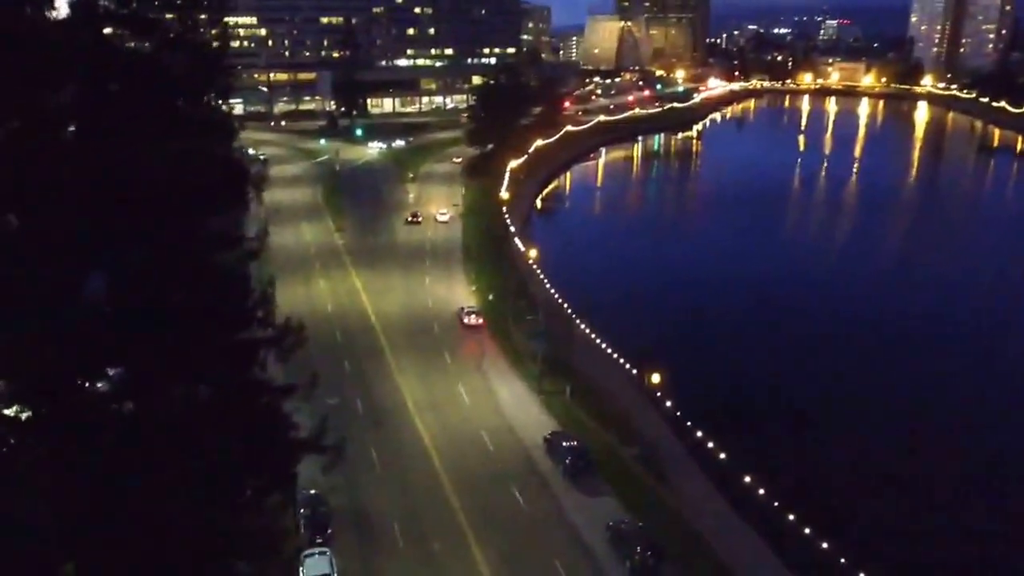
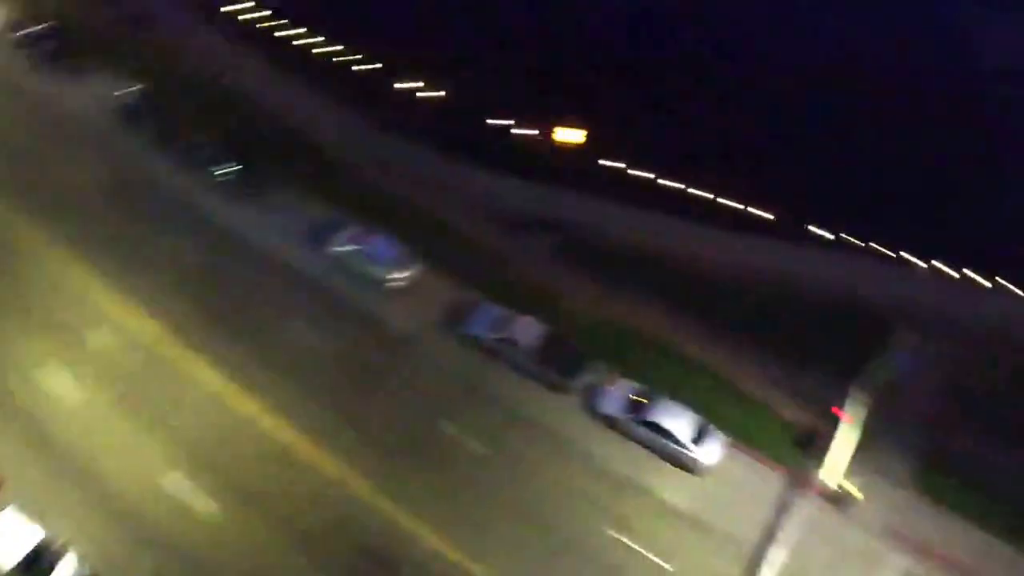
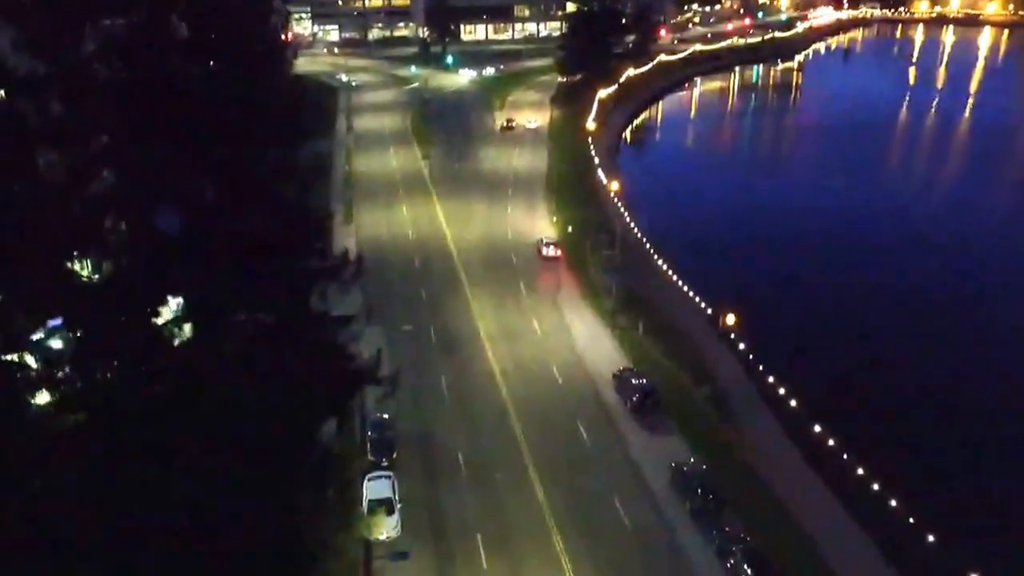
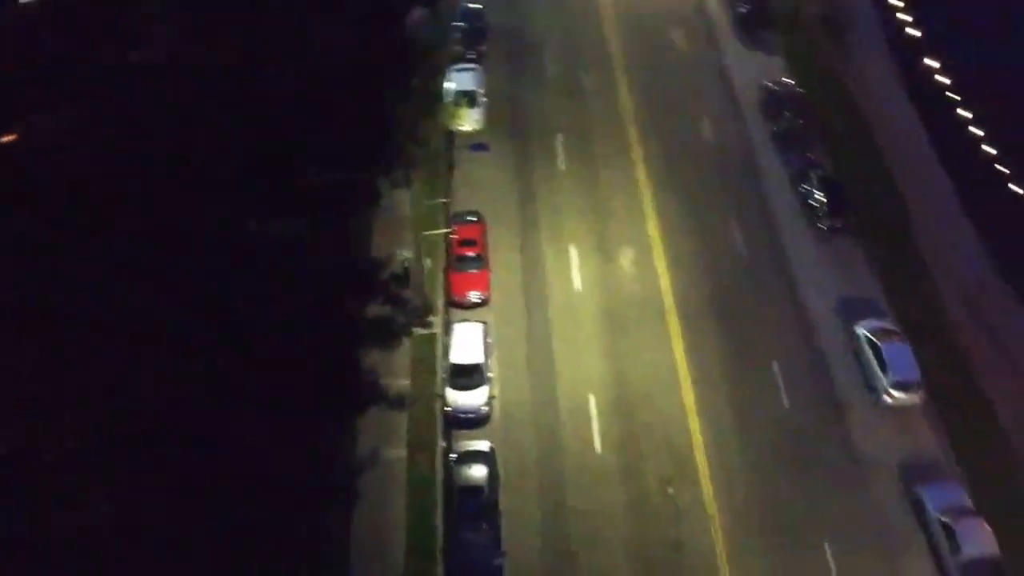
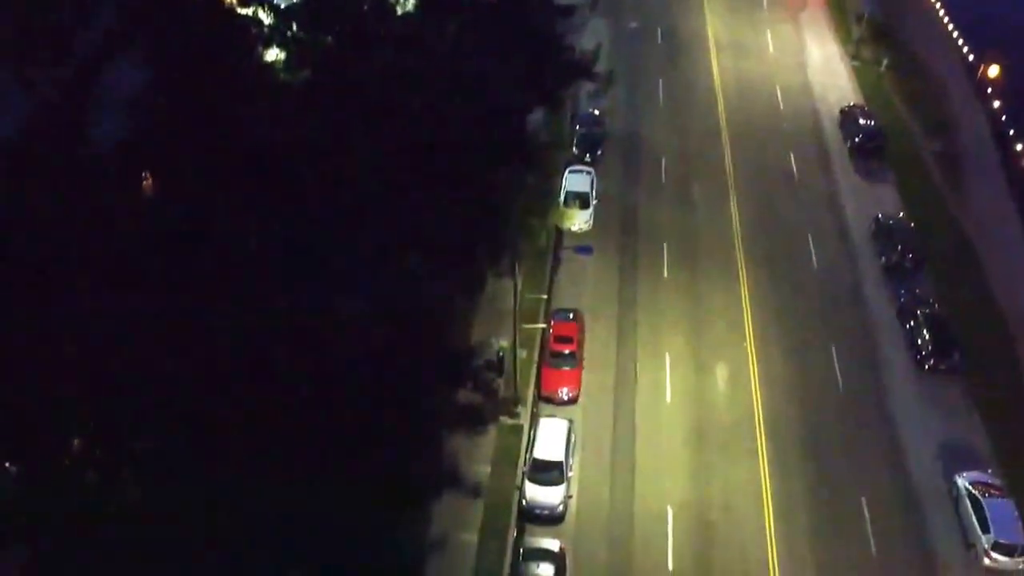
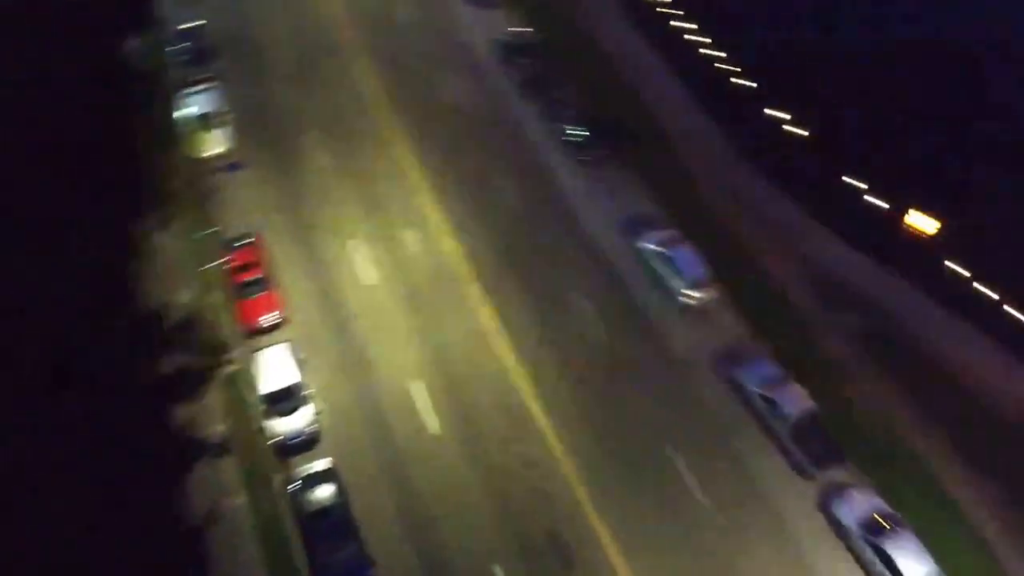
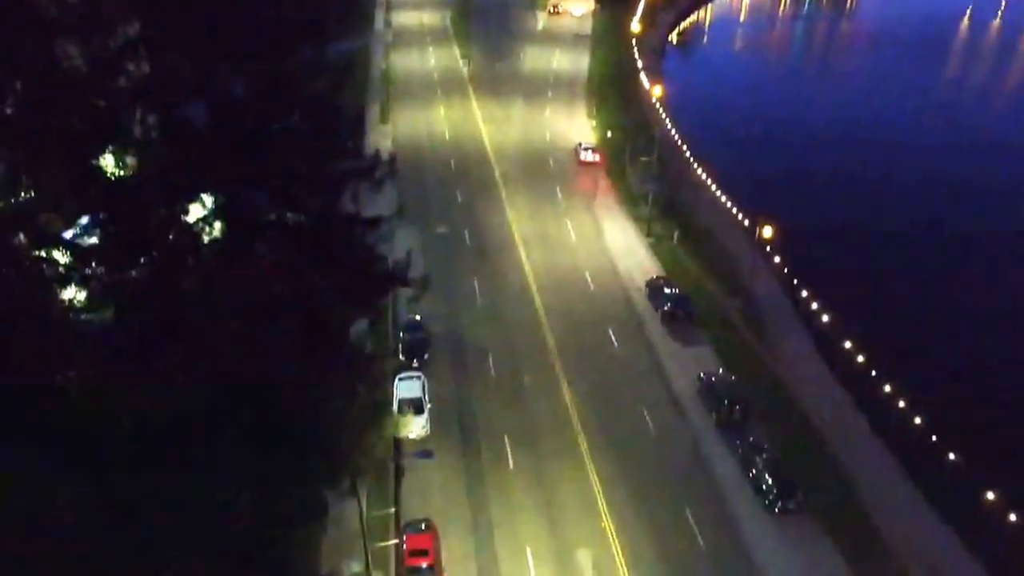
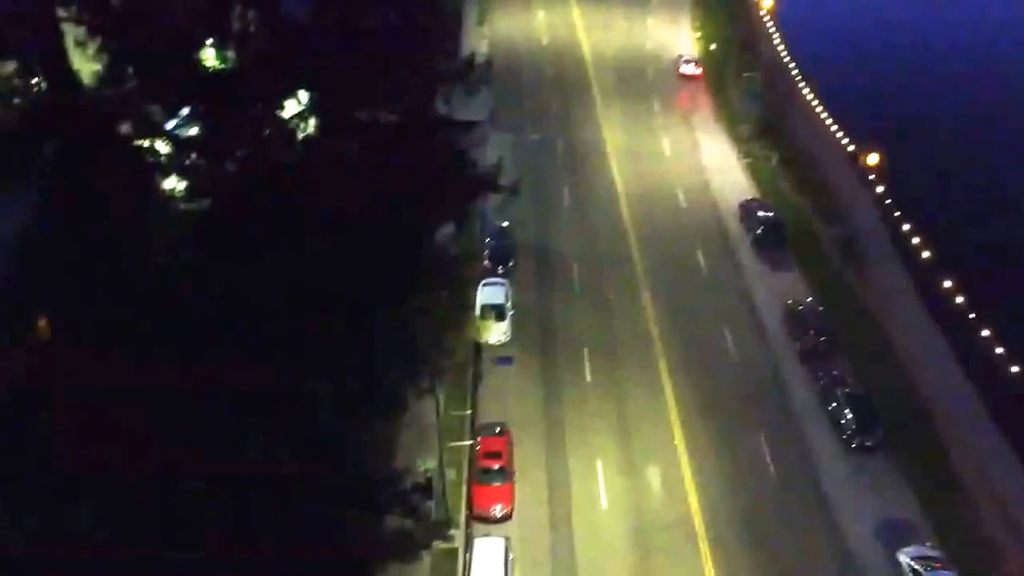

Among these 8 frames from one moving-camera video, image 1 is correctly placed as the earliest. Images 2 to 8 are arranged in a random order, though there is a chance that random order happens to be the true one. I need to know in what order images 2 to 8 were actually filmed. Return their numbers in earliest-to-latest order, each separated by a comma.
3, 7, 8, 5, 4, 6, 2
